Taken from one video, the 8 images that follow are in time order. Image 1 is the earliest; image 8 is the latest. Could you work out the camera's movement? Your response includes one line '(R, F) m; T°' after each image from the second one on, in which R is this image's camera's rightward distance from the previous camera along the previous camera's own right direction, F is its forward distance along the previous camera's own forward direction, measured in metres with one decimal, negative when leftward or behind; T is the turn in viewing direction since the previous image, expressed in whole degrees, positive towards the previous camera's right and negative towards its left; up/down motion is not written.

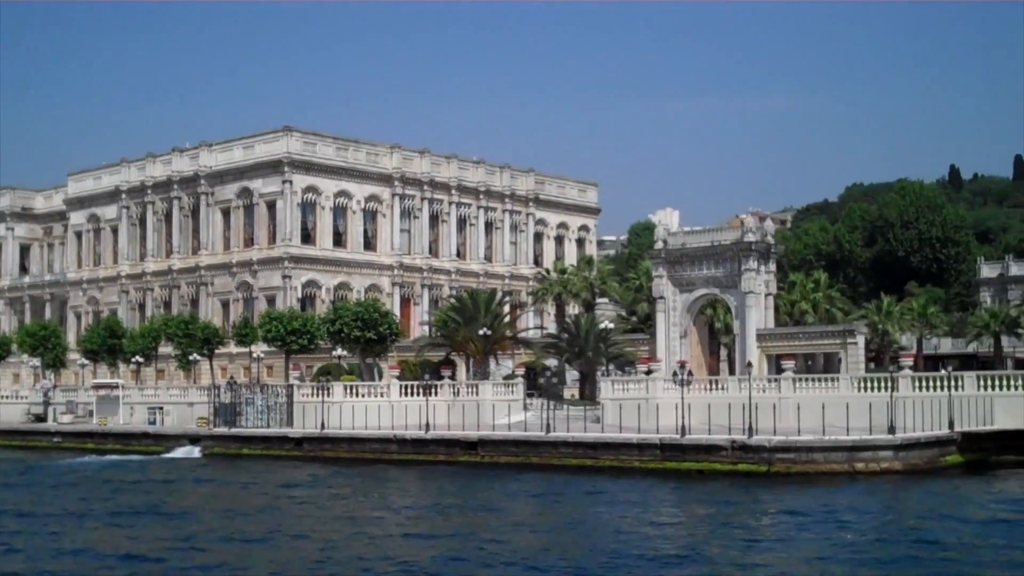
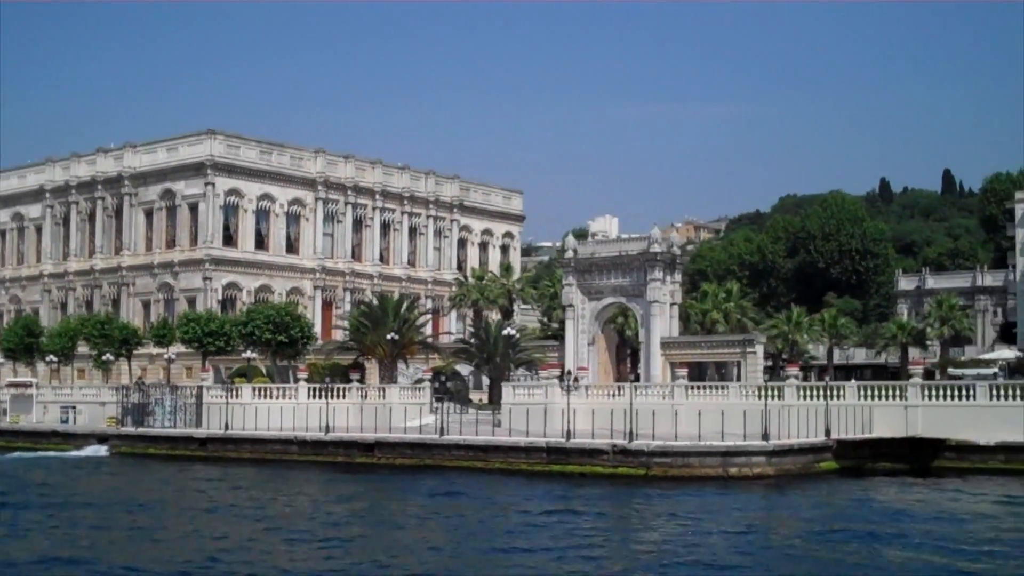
(+1.2, -1.1) m; +2°
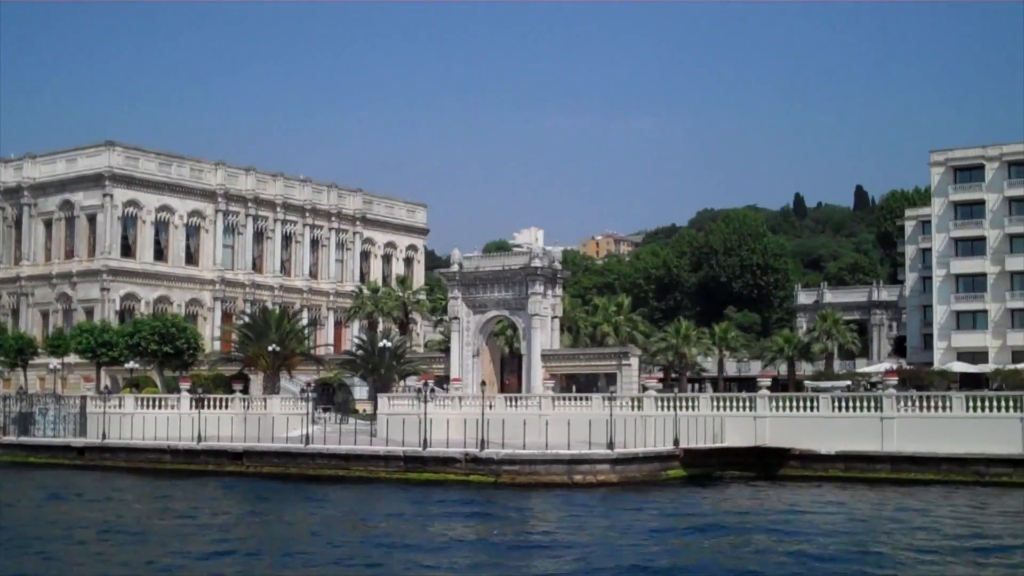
(+1.8, -1.5) m; +3°
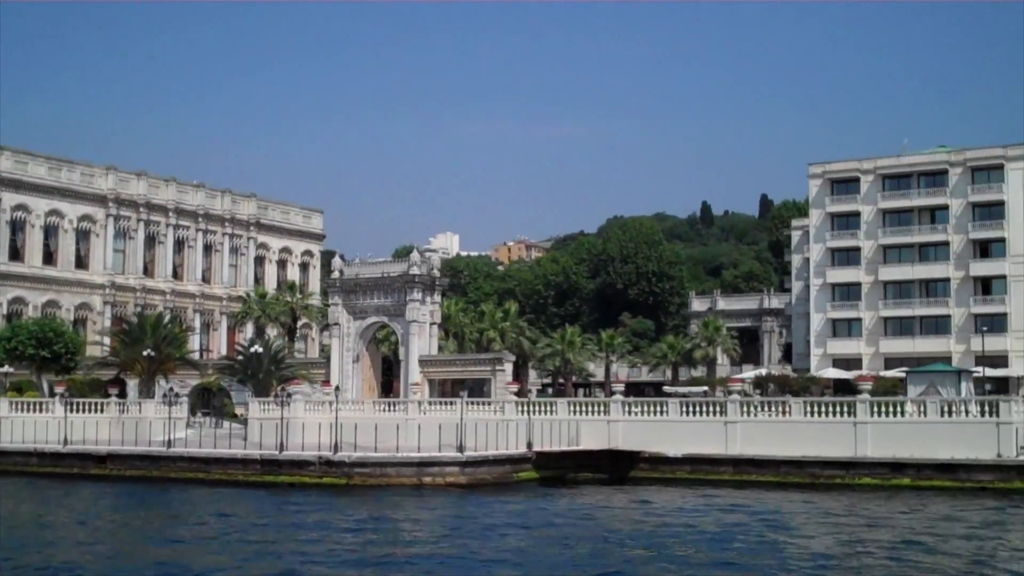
(+1.7, -1.3) m; +3°
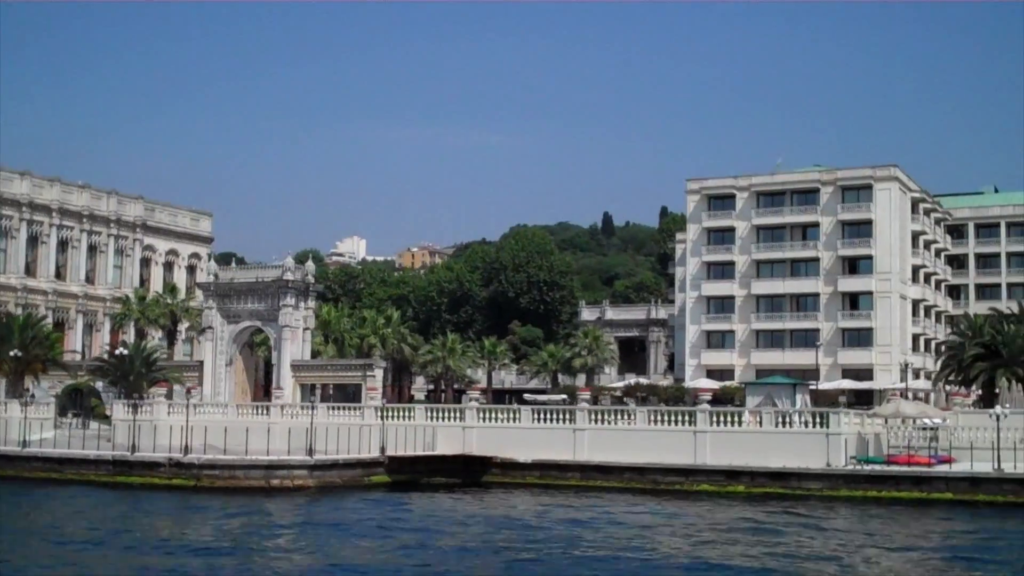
(+1.5, -1.2) m; +4°
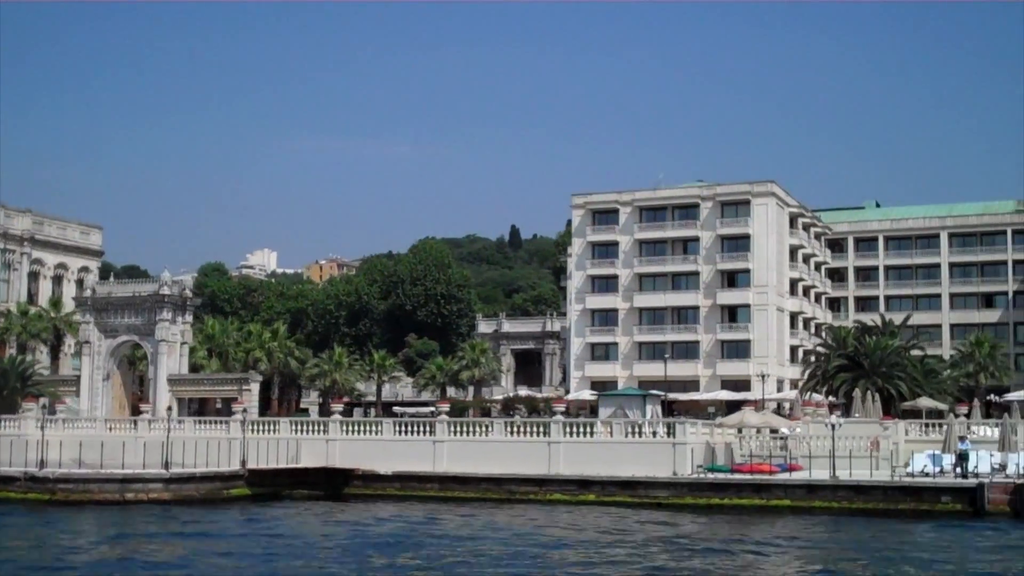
(+1.7, -1.0) m; +3°
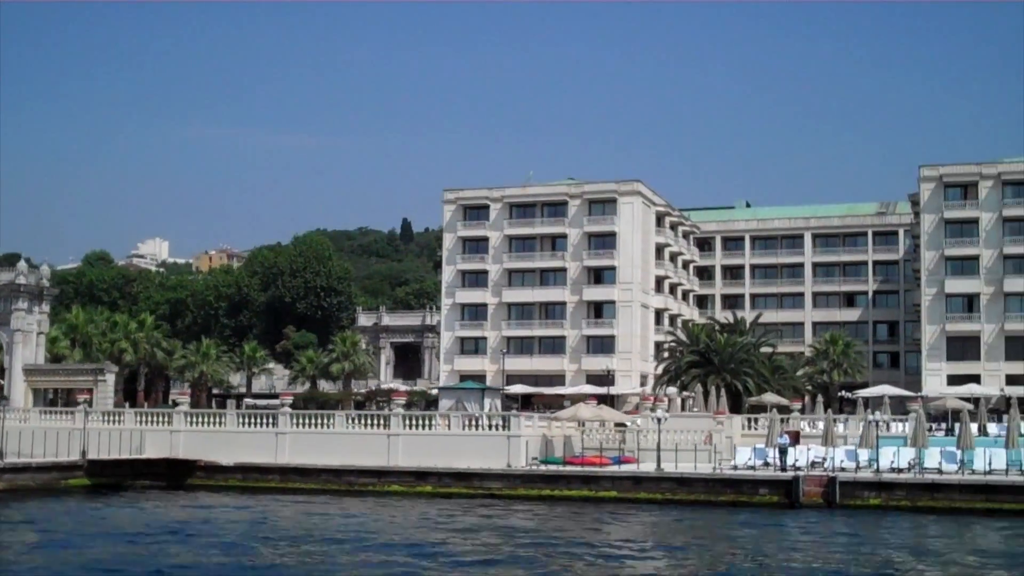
(+1.7, -0.9) m; +4°
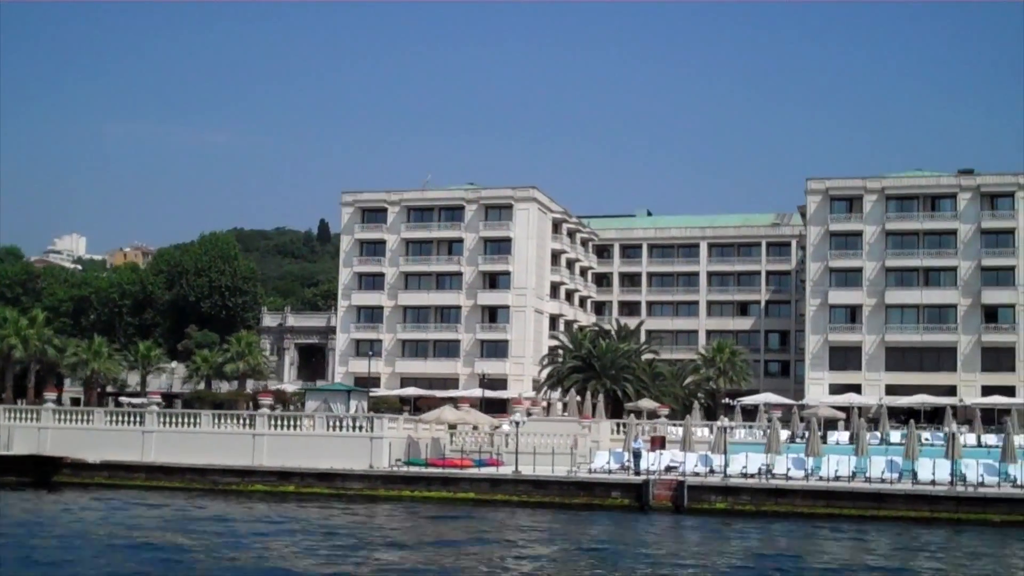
(+1.8, -0.8) m; +3°
